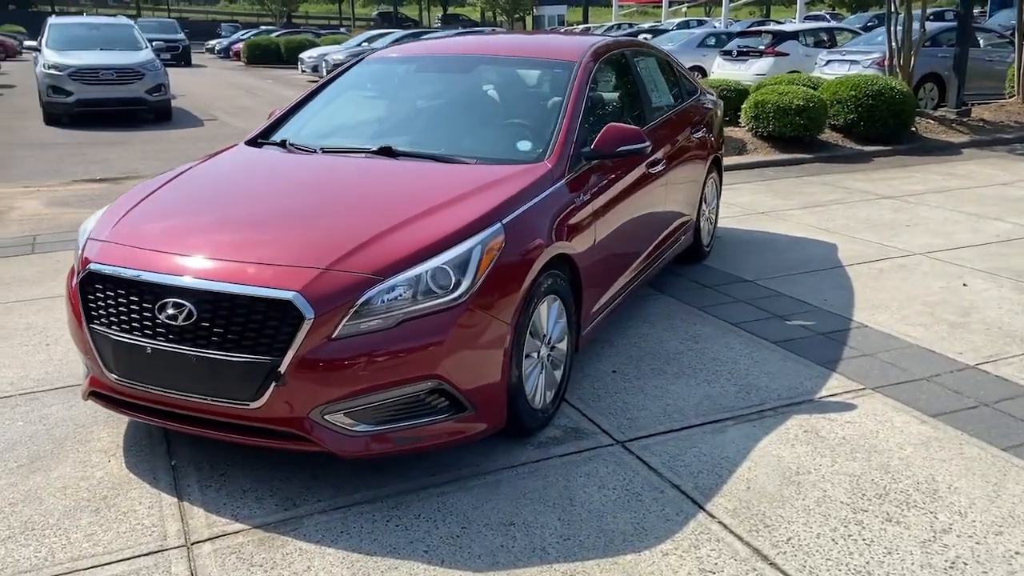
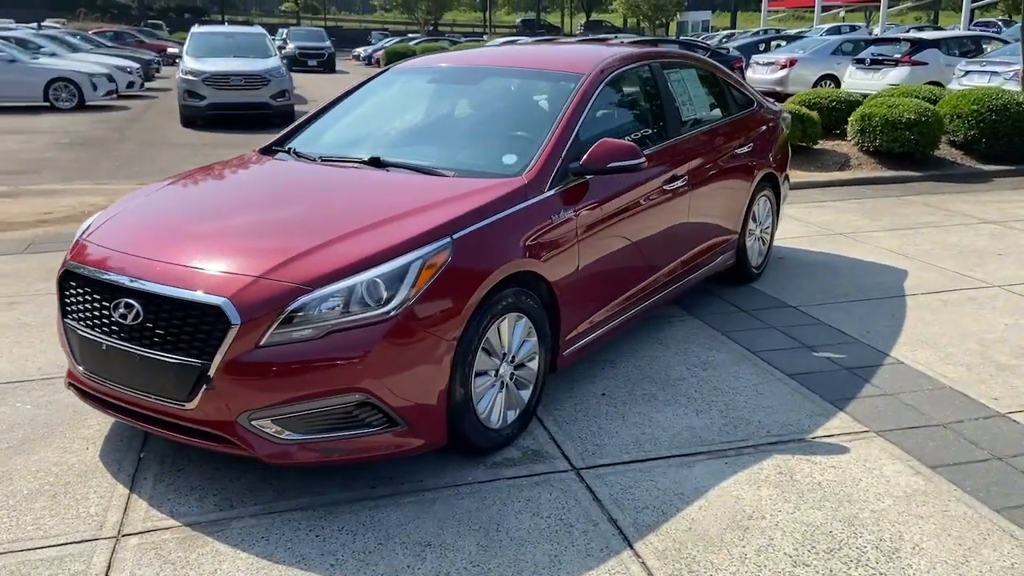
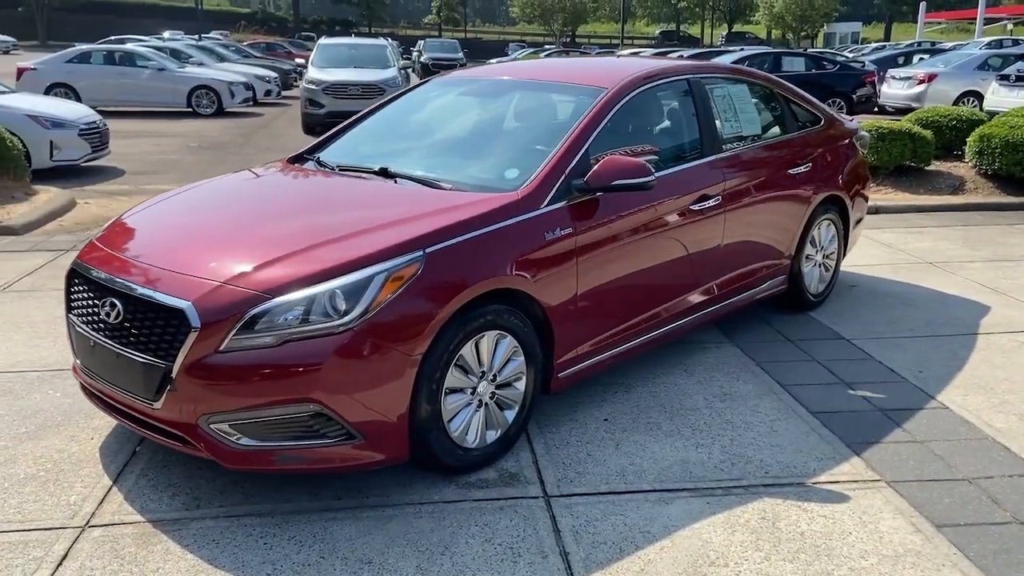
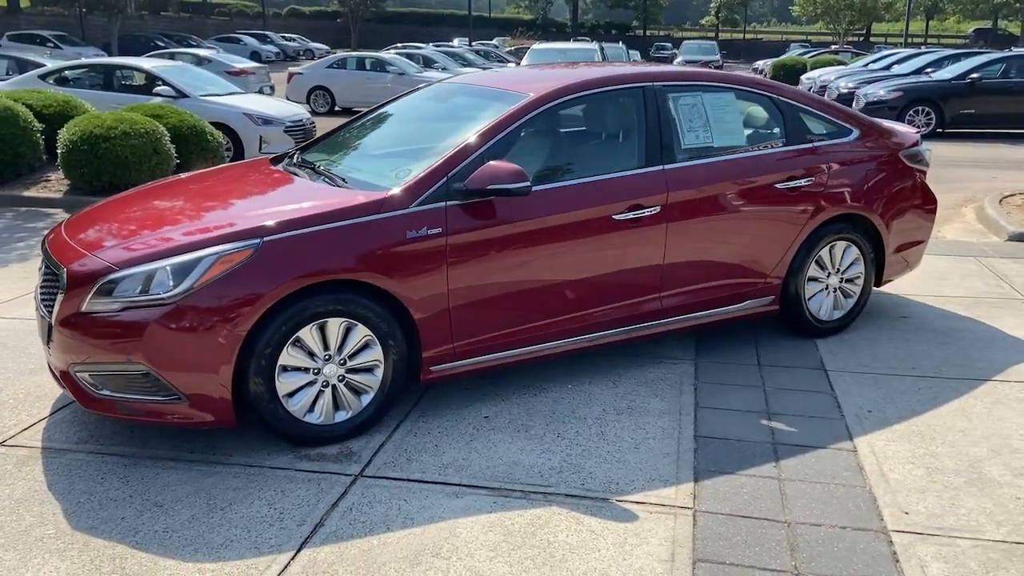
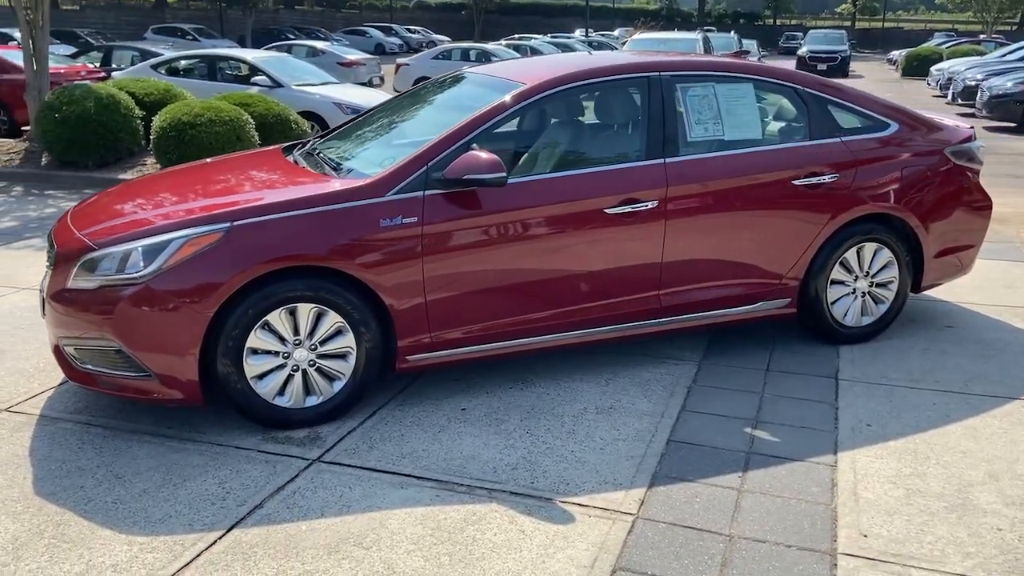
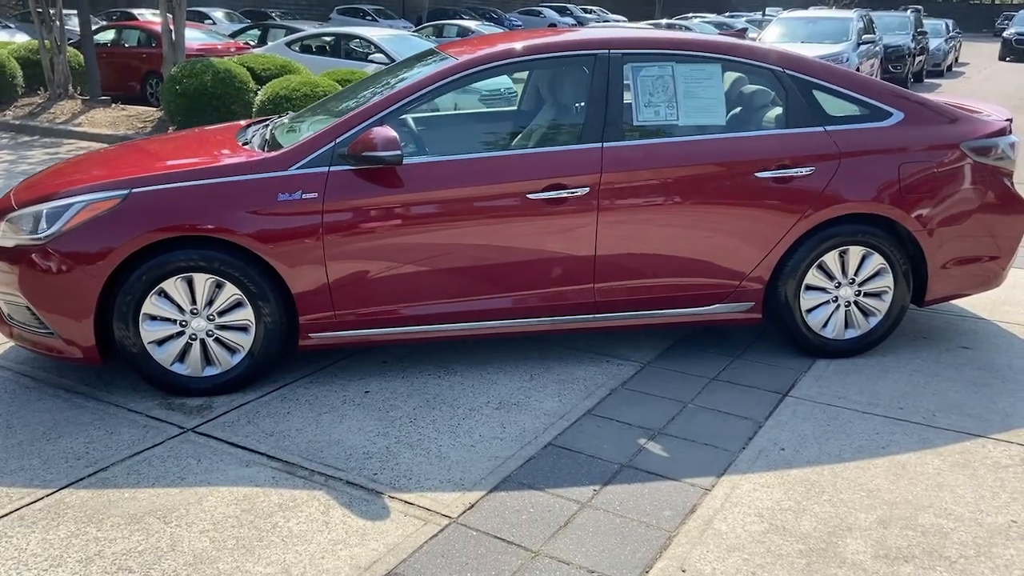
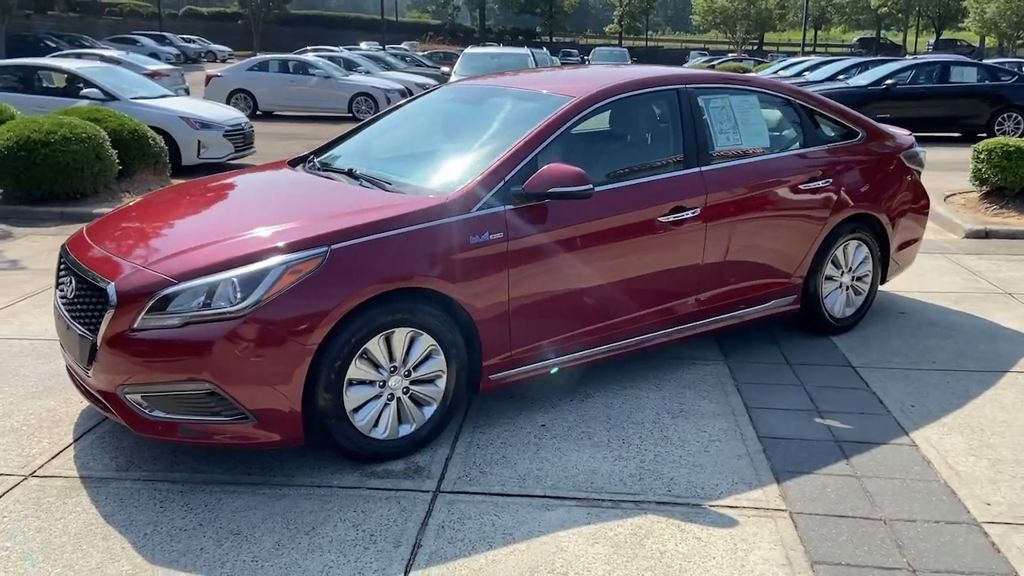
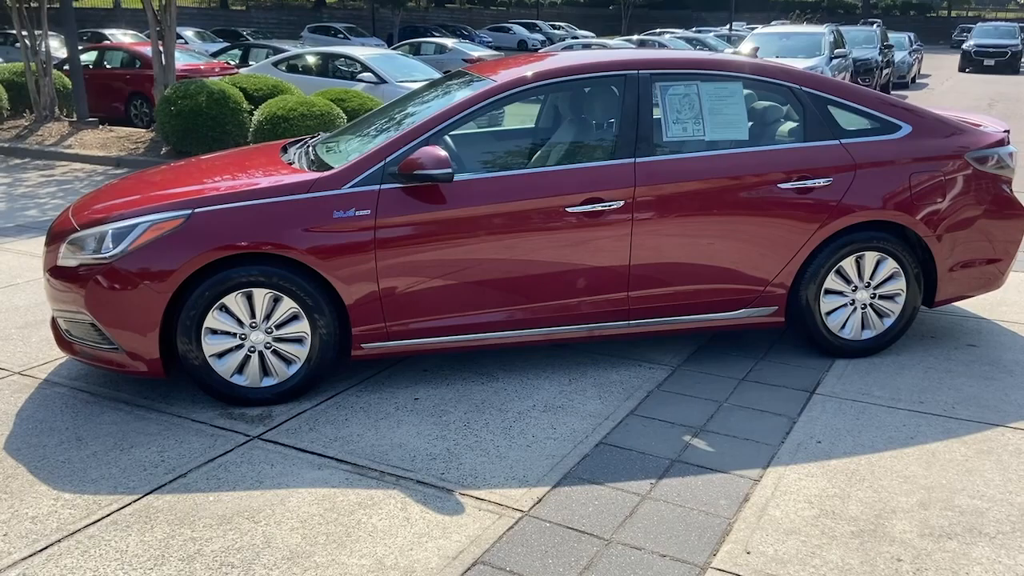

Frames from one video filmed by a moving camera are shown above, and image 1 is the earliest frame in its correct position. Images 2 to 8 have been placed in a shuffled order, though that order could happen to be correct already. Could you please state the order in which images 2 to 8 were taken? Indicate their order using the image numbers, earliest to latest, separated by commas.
2, 3, 7, 4, 5, 8, 6
